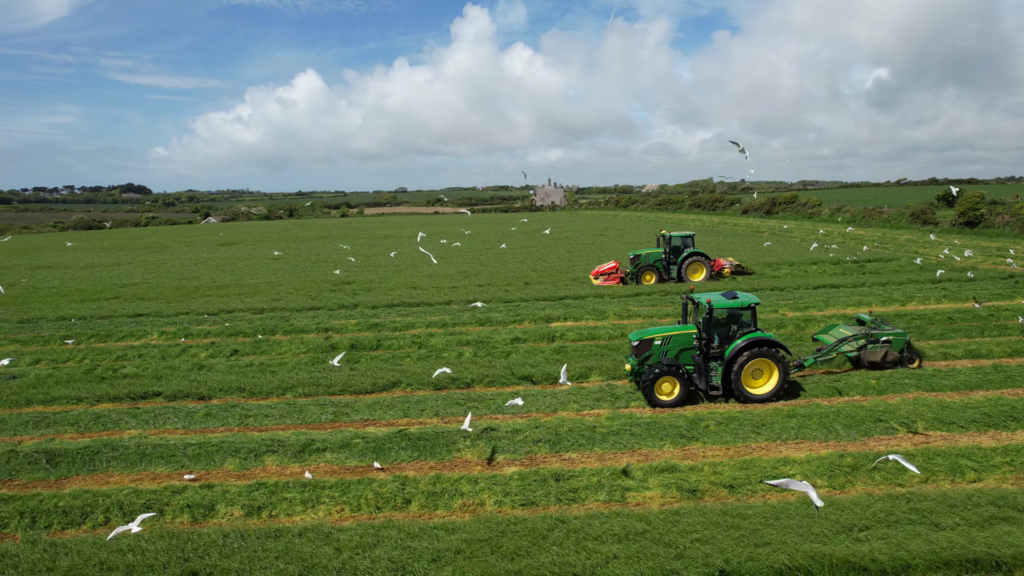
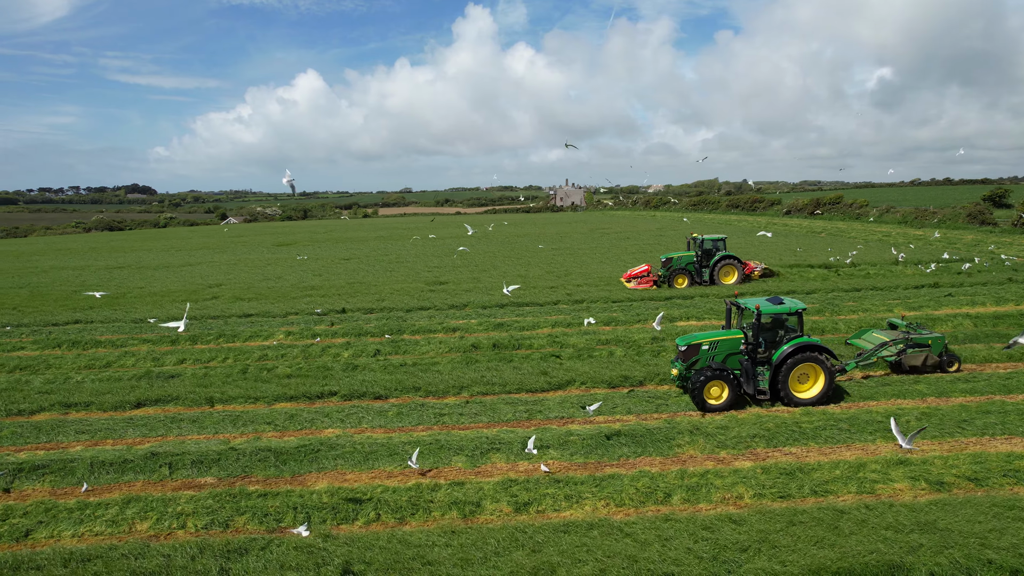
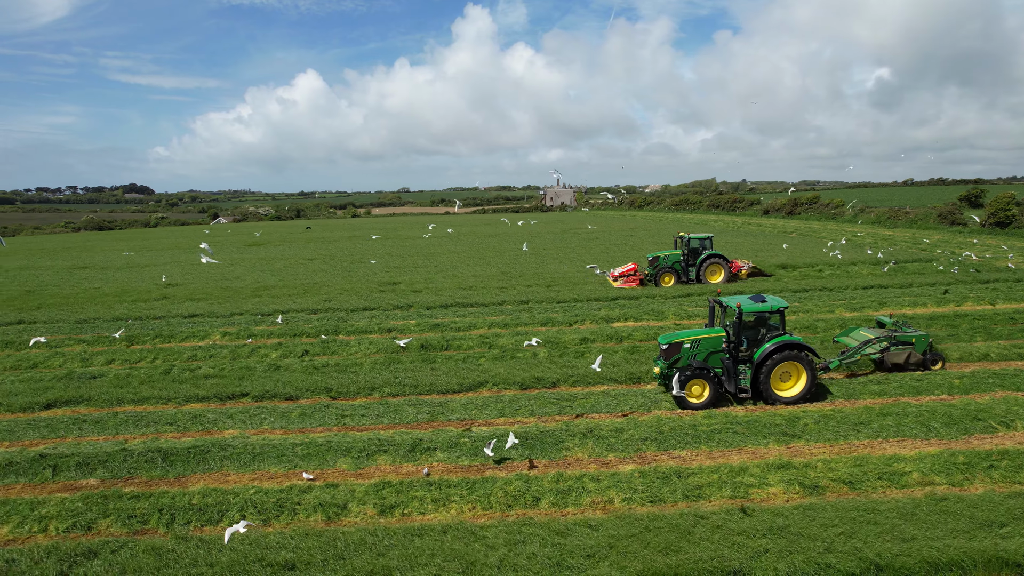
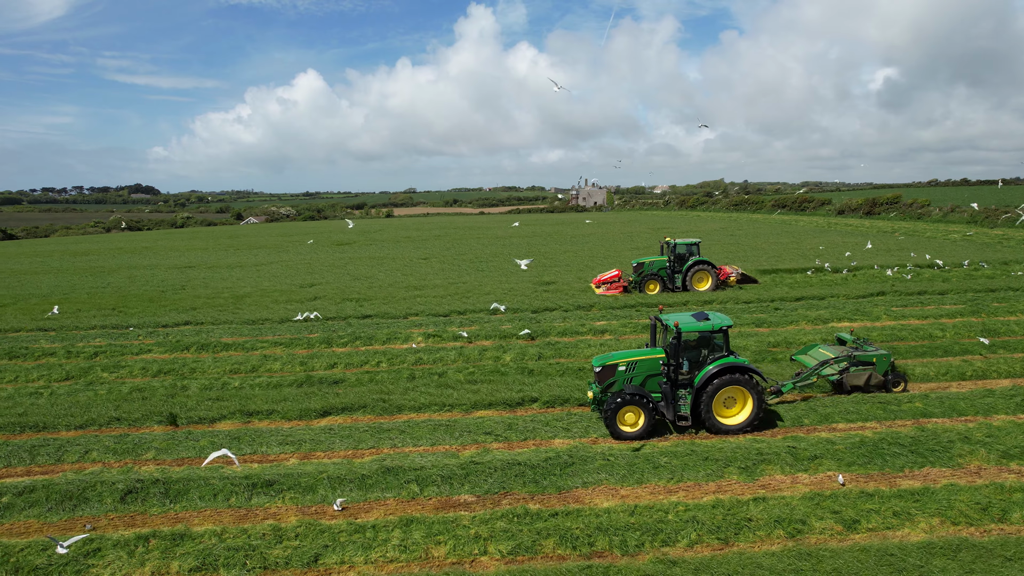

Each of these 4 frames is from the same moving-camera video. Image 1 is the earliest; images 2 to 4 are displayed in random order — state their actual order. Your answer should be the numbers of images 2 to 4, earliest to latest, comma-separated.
3, 2, 4
